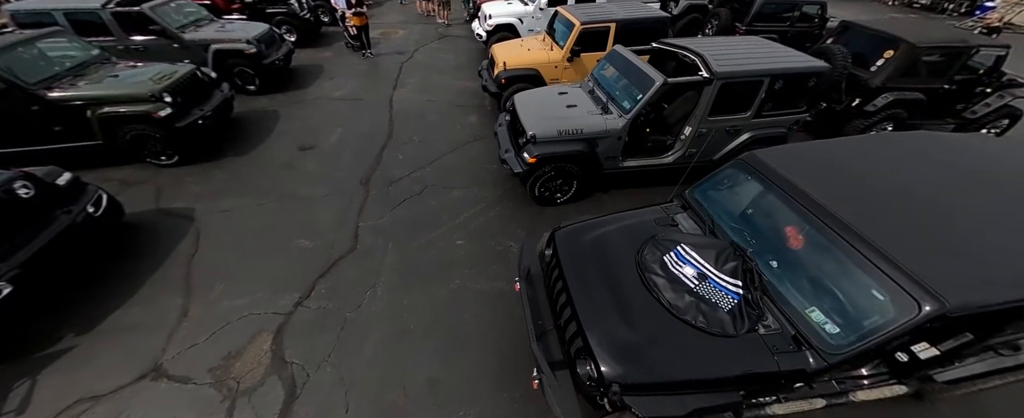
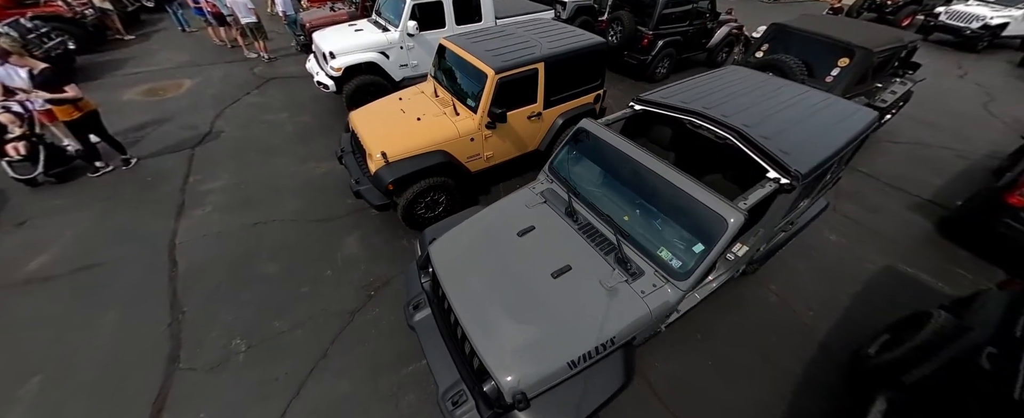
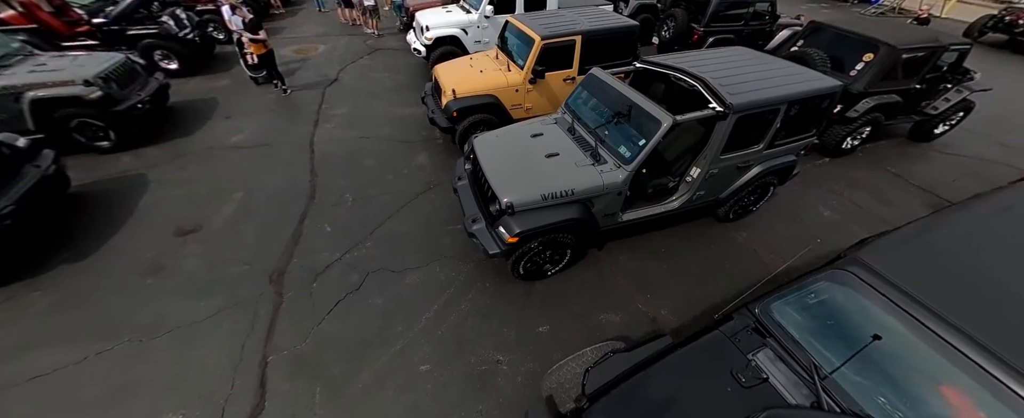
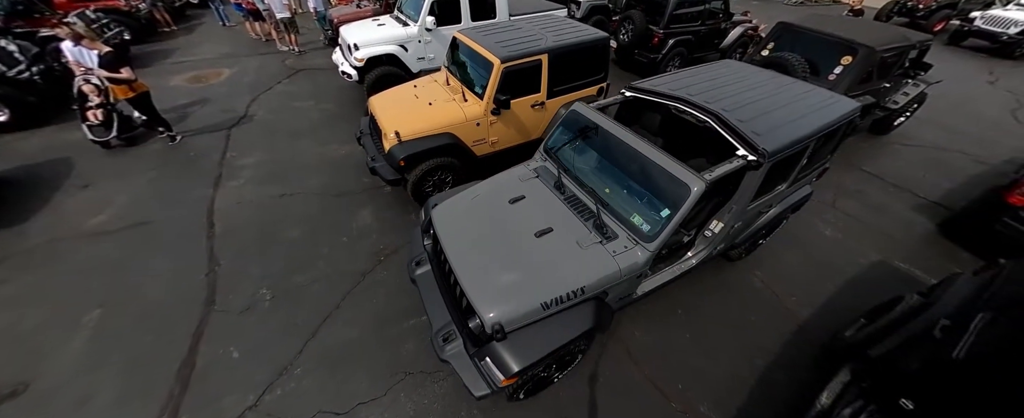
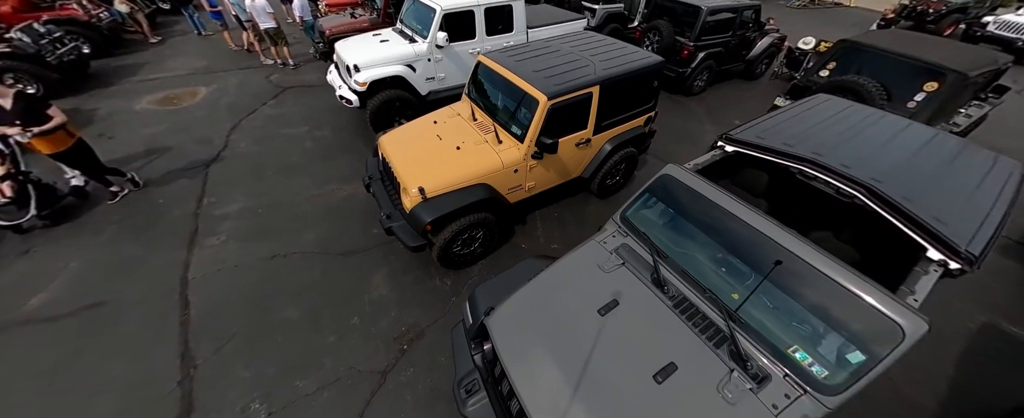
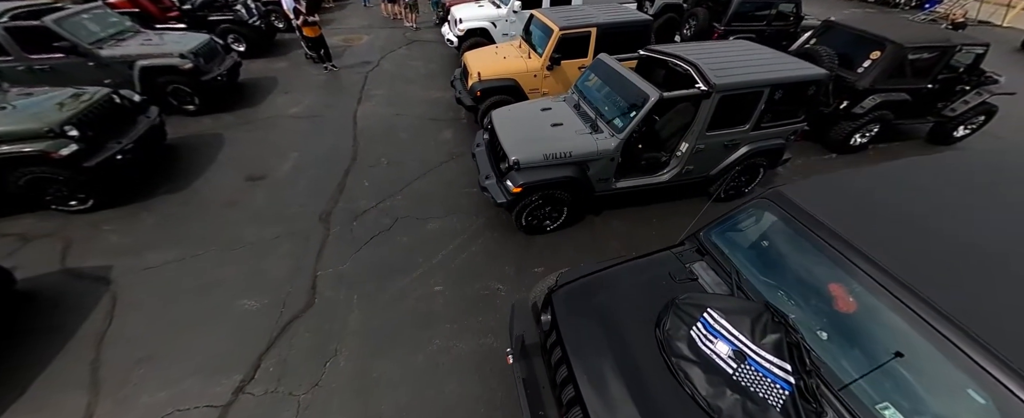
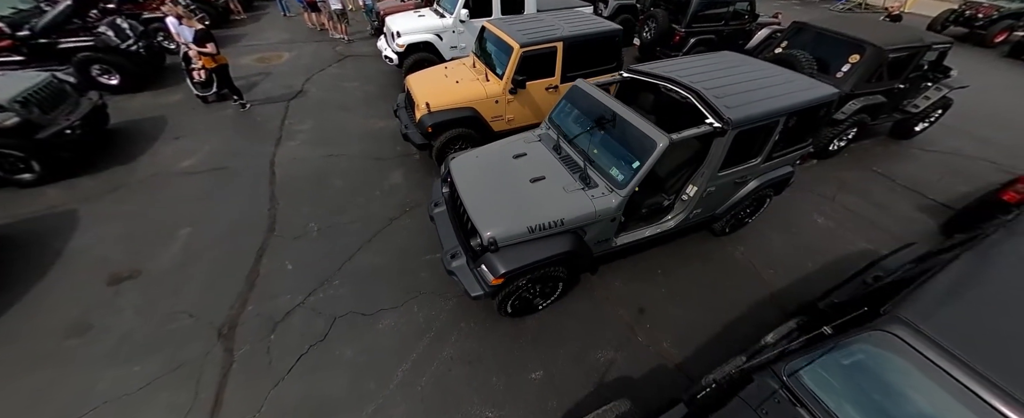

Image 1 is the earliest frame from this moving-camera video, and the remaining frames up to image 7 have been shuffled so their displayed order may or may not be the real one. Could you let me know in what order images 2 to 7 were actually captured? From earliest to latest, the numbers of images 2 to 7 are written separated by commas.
6, 3, 7, 4, 2, 5
